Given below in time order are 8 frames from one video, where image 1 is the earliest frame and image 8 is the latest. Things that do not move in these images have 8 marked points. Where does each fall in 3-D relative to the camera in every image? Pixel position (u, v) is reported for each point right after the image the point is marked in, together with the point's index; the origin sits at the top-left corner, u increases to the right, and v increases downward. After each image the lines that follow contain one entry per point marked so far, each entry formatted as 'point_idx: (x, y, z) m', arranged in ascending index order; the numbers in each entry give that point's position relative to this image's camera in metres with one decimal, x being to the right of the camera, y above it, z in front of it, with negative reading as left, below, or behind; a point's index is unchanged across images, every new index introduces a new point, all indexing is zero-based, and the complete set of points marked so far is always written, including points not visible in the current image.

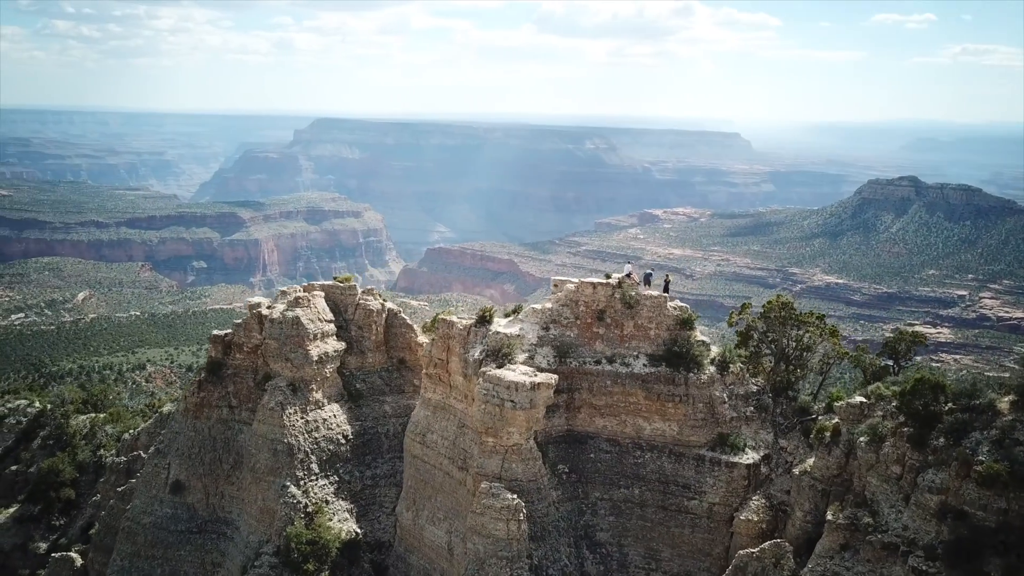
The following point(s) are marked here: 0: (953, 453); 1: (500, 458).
0: (+8.5, -3.2, +15.8) m
1: (-0.3, -4.0, +19.2) m
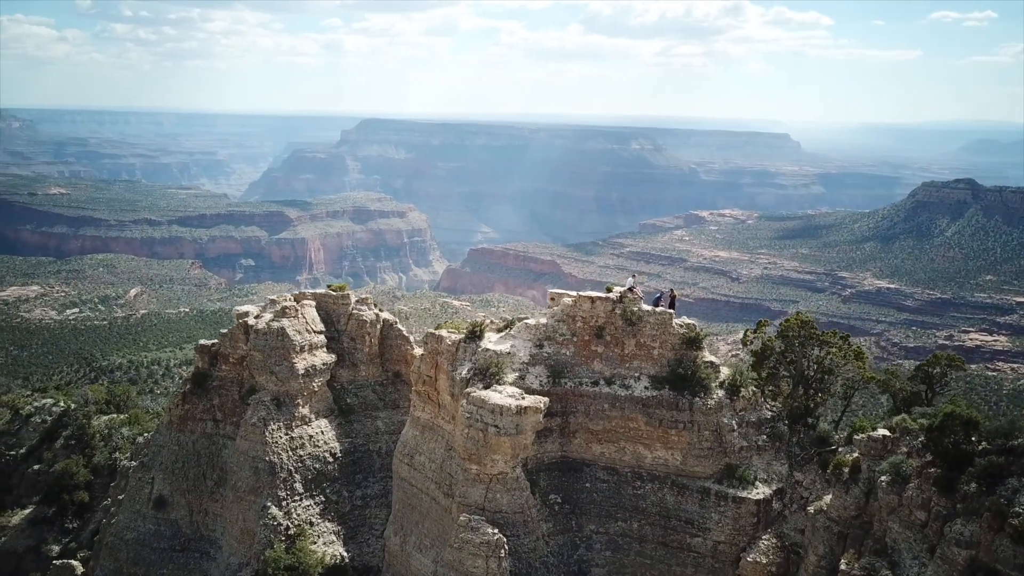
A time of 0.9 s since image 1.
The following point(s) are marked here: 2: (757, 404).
0: (+8.0, -3.6, +13.8) m
1: (-0.6, -4.3, +17.7) m
2: (+5.9, -2.8, +19.4) m
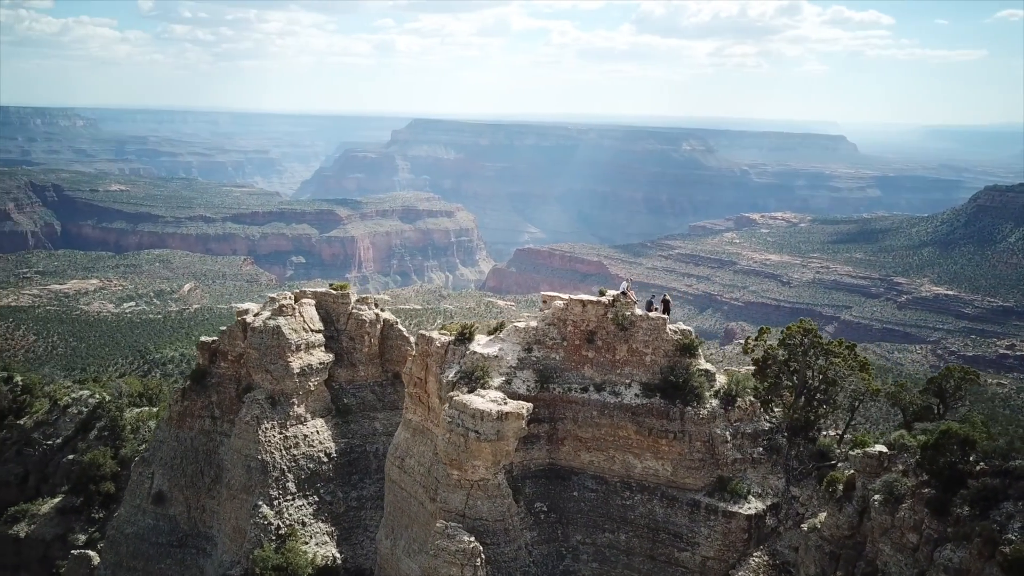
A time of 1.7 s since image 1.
0: (+7.4, -3.8, +12.9) m
1: (-1.0, -4.4, +17.3) m
2: (+5.6, -2.9, +18.7) m
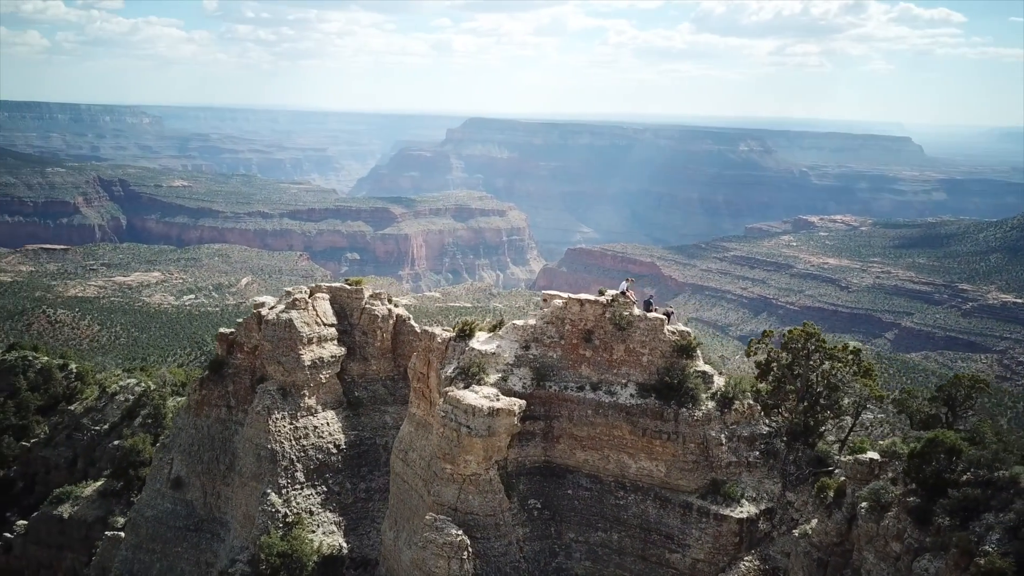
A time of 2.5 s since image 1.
0: (+6.9, -3.9, +12.6) m
1: (-1.2, -4.3, +17.6) m
2: (+5.5, -3.0, +18.5) m
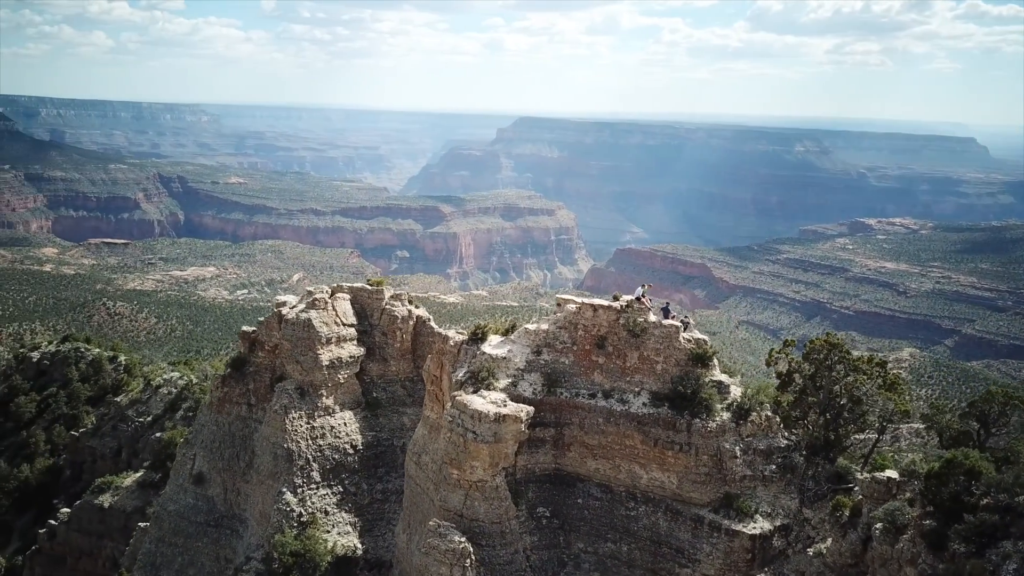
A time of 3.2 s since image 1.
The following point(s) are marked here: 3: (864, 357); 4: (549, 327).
0: (+6.8, -4.1, +12.0) m
1: (-1.0, -4.4, +17.4) m
2: (+5.7, -3.1, +17.9) m
3: (+8.2, -1.6, +18.8) m
4: (+0.9, -0.9, +19.3) m
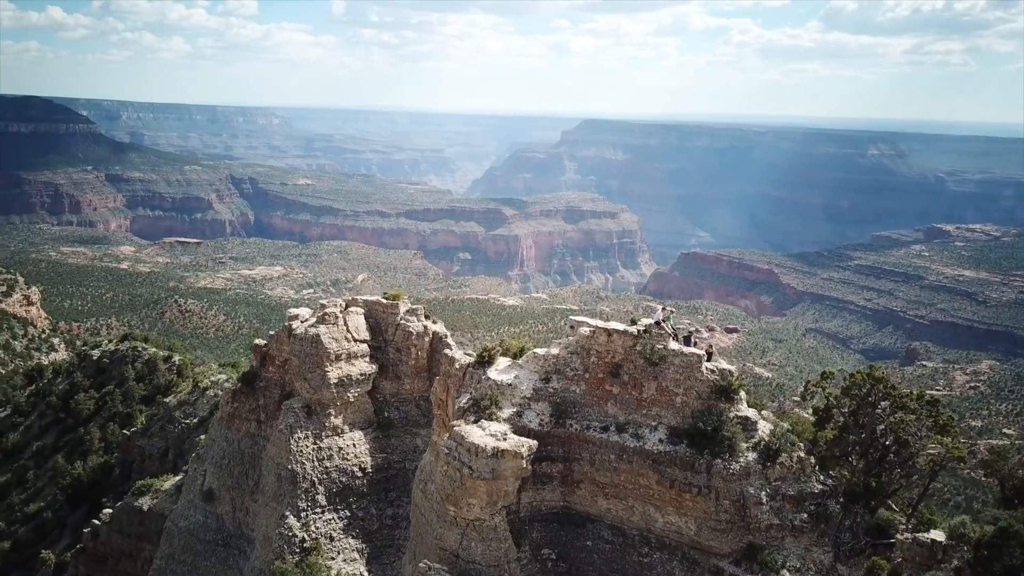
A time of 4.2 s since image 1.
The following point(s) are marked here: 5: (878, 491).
0: (+6.3, -4.6, +10.0) m
1: (-1.0, -4.8, +16.0) m
2: (+5.7, -3.7, +16.0) m
3: (+8.3, -2.2, +16.8) m
4: (+1.1, -1.4, +17.8) m
5: (+7.3, -4.0, +16.2) m
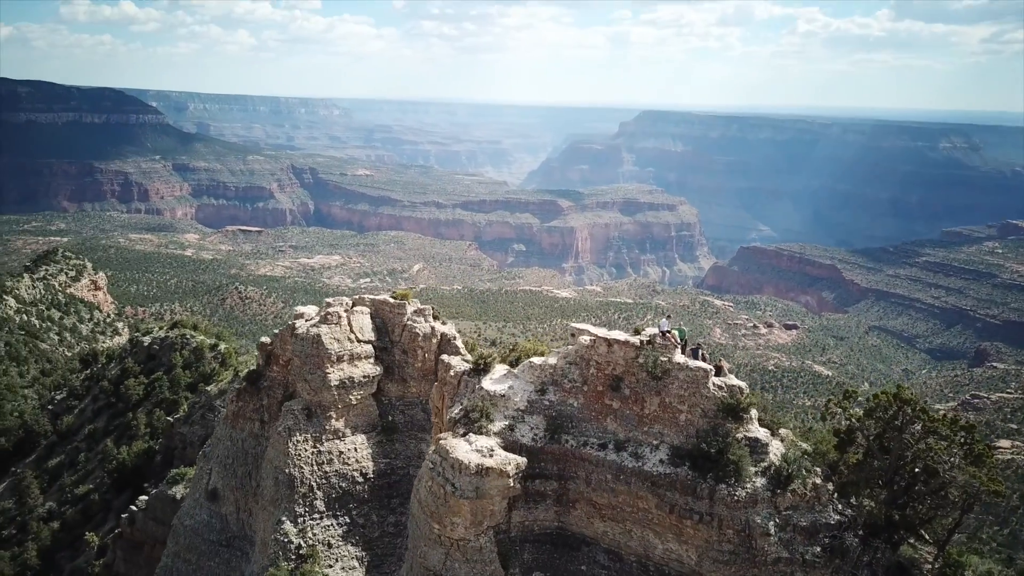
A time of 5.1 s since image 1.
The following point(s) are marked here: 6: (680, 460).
0: (+5.7, -4.9, +8.6) m
1: (-1.3, -4.9, +15.1) m
2: (+5.5, -3.8, +14.6) m
3: (+8.1, -2.4, +15.2) m
4: (+1.0, -1.5, +16.6) m
5: (+7.0, -4.2, +14.7) m
6: (+3.1, -3.1, +14.9) m
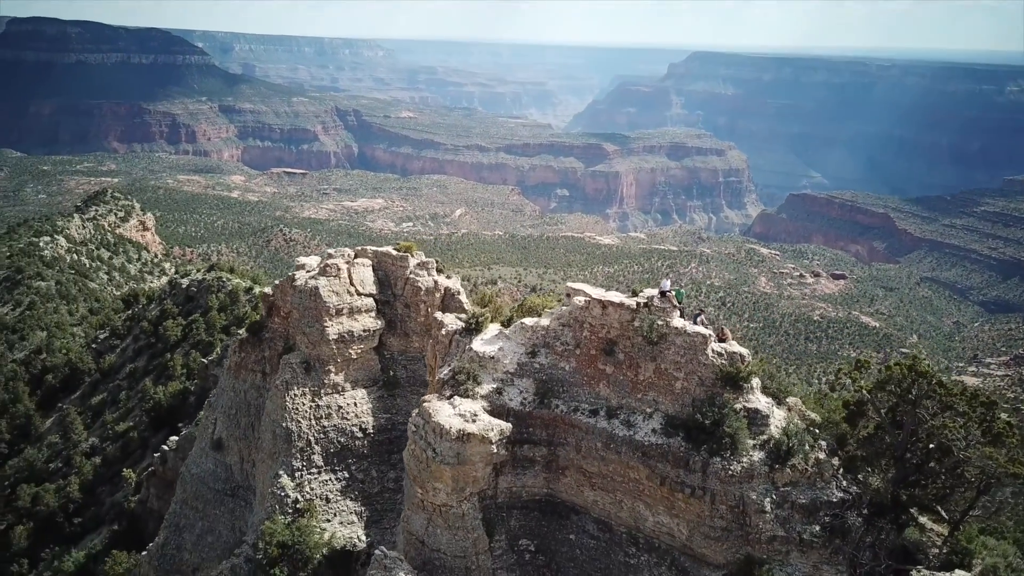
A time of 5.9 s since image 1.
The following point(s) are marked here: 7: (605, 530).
0: (+5.0, -4.6, +7.8) m
1: (-1.6, -4.1, +14.6) m
2: (+5.2, -3.2, +13.7) m
3: (+7.9, -1.8, +14.0) m
4: (+0.9, -0.6, +15.8) m
5: (+6.7, -3.6, +13.7) m
6: (+2.8, -2.5, +14.1) m
7: (+1.6, -4.4, +14.6) m
